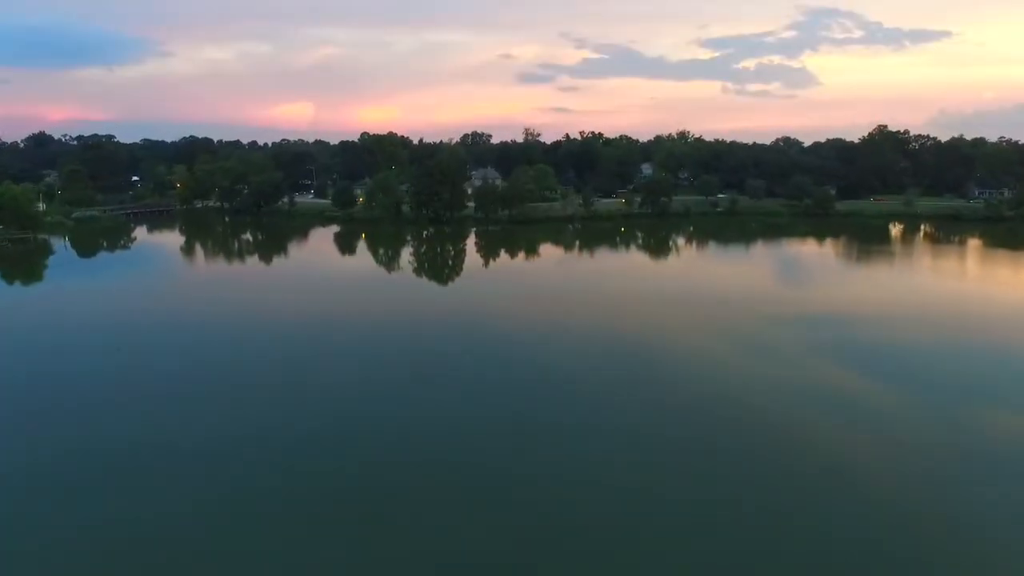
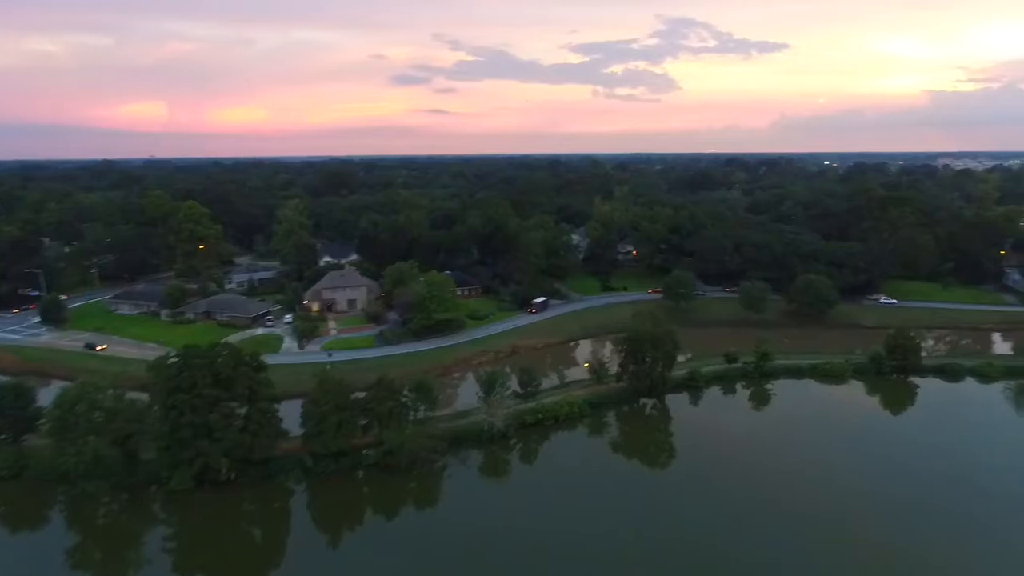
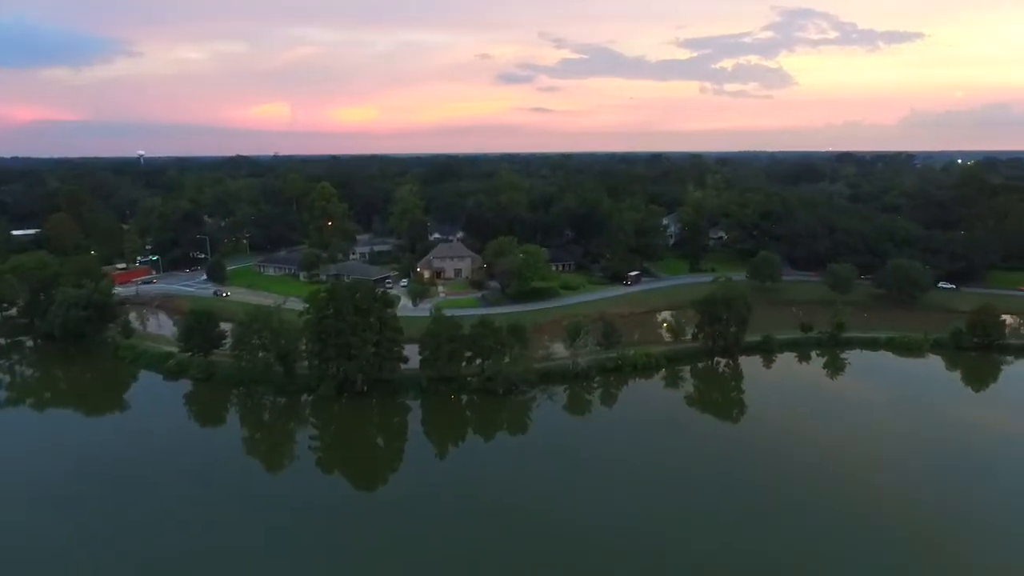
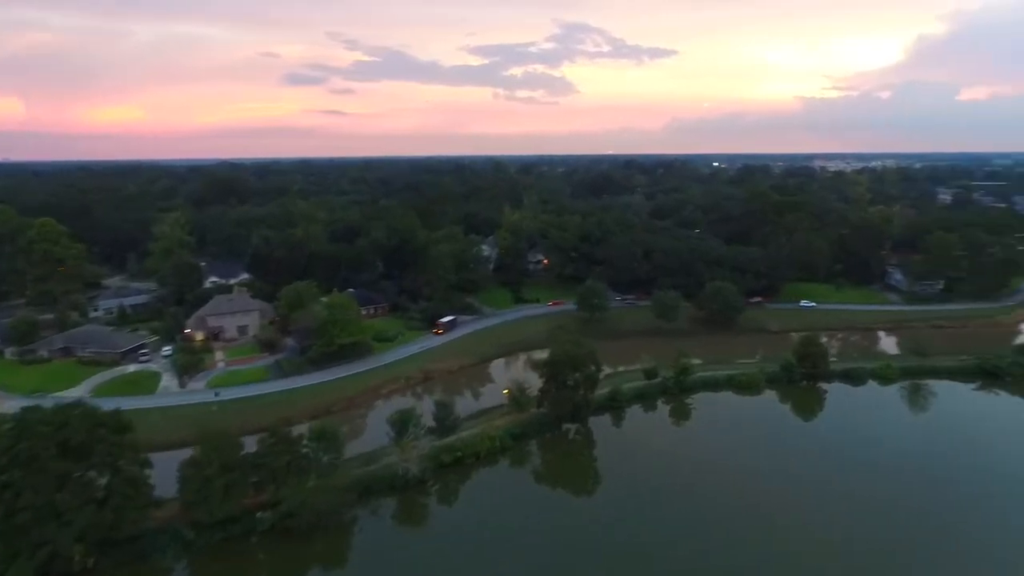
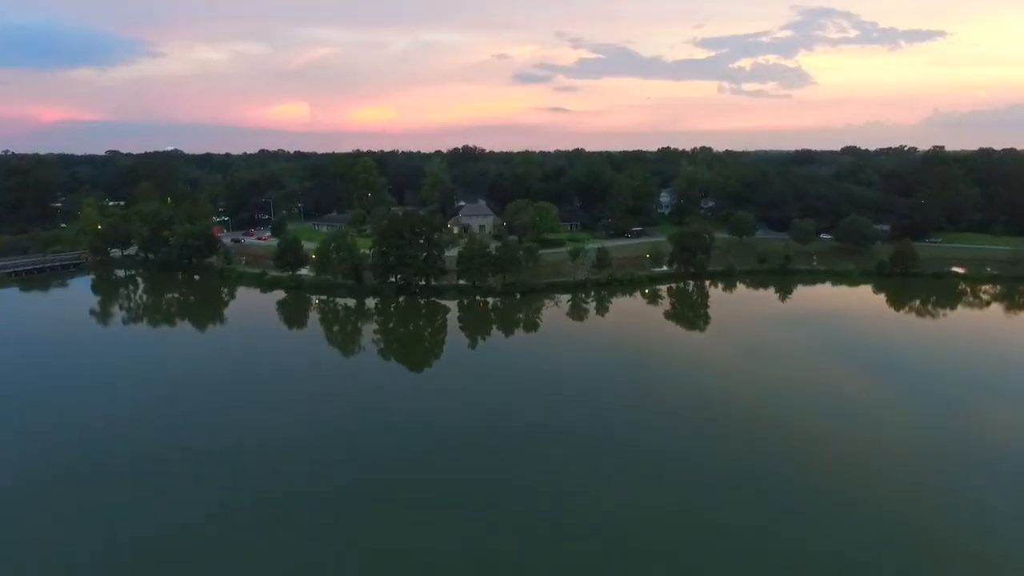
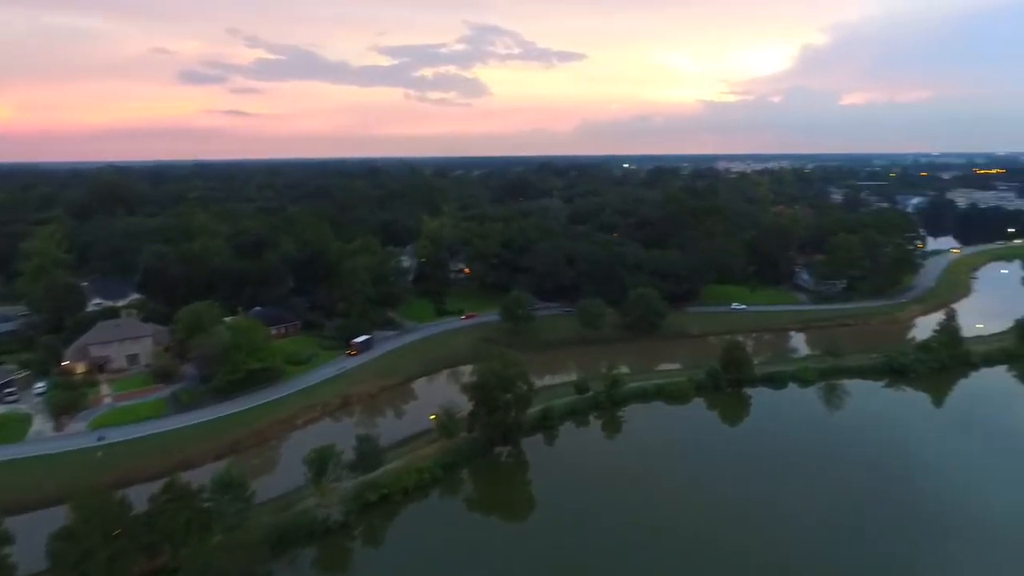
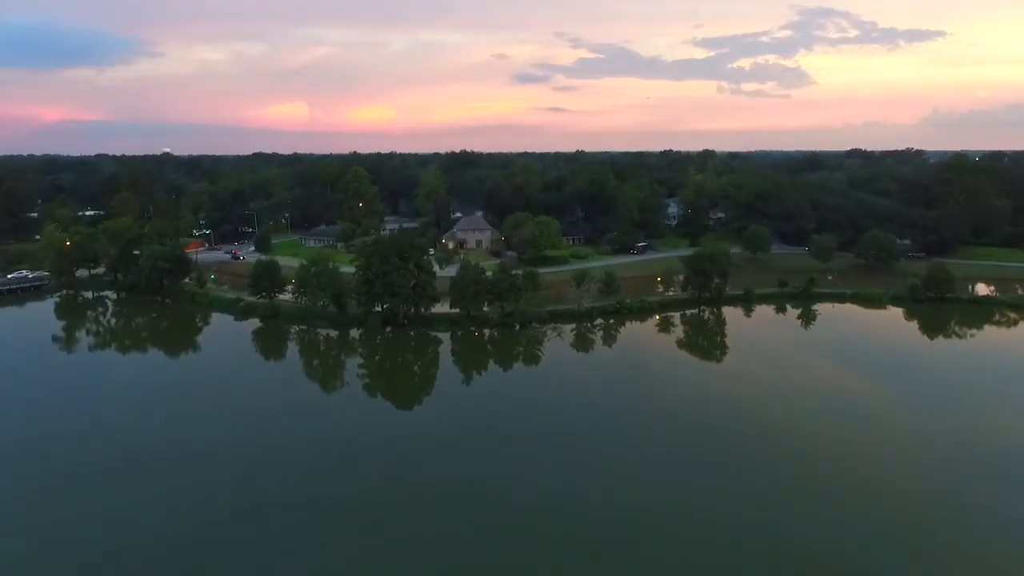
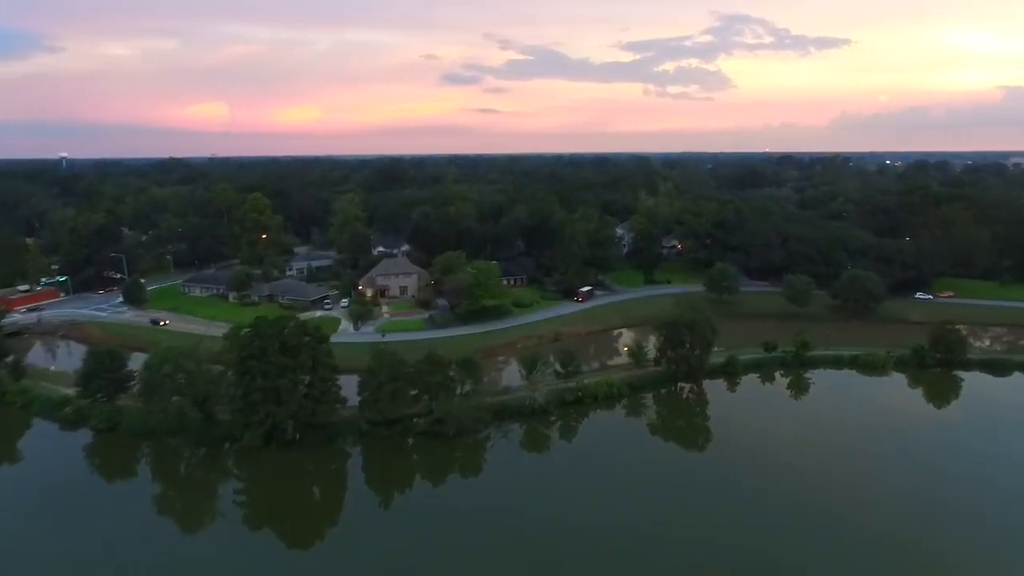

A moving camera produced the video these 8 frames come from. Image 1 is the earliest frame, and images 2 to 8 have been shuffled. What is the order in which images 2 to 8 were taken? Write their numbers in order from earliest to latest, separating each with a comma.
5, 7, 3, 8, 2, 4, 6
